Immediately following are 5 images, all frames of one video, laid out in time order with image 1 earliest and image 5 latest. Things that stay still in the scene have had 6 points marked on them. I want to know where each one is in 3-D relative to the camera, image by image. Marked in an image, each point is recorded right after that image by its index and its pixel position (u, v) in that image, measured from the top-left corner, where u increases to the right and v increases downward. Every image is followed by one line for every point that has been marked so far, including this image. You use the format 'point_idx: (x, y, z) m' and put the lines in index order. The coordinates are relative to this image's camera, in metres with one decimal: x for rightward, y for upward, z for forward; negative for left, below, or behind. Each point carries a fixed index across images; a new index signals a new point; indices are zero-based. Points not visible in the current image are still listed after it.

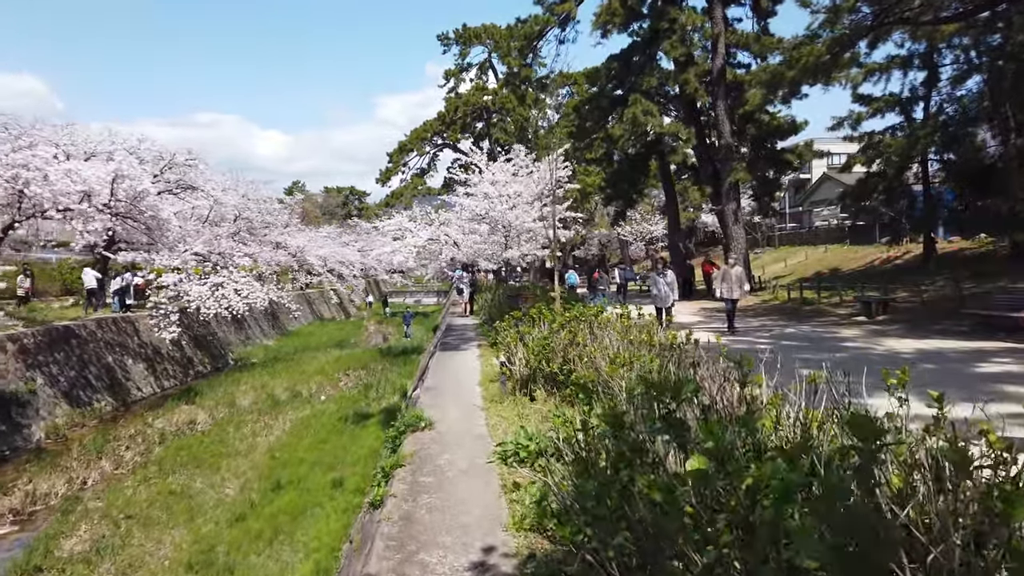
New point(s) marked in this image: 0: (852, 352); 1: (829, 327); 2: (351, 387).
0: (+3.4, -0.6, +7.2) m
1: (+4.2, -0.5, +9.6) m
2: (-2.9, -1.8, +13.0) m
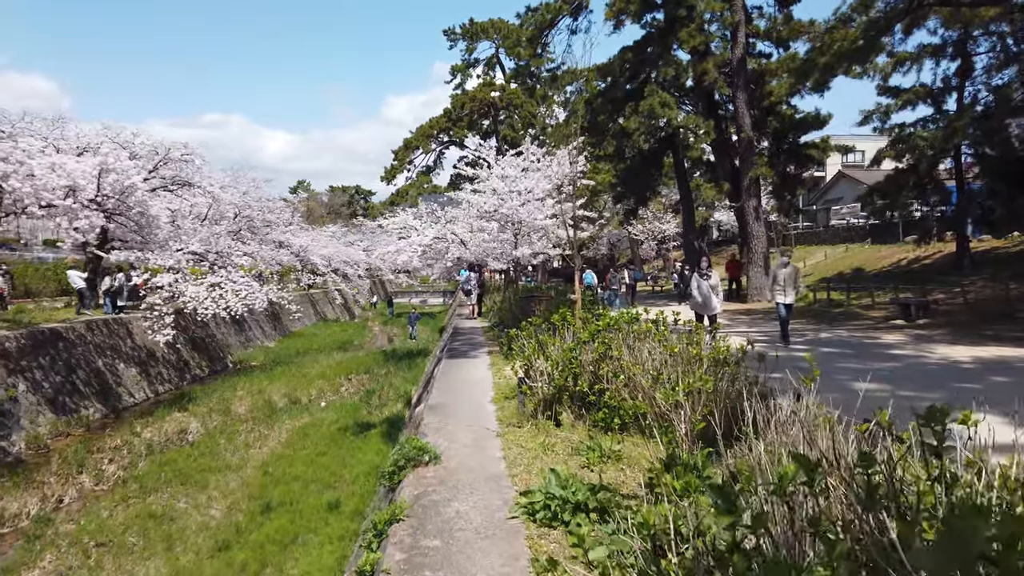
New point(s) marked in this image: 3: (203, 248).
0: (+3.5, -0.6, +6.4) m
1: (+4.4, -0.5, +8.9) m
2: (-2.7, -1.8, +12.3) m
3: (-6.3, +0.8, +14.8) m
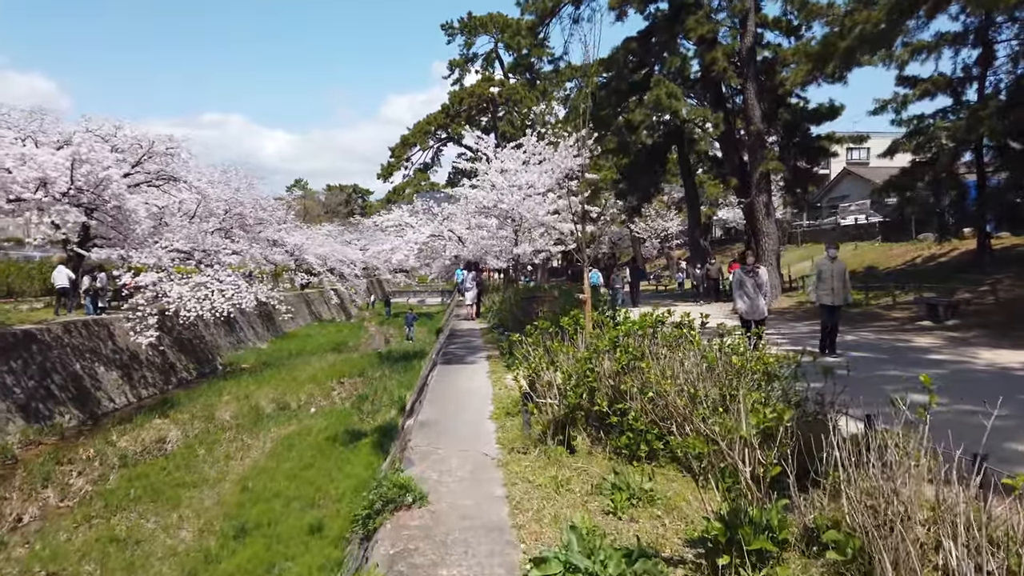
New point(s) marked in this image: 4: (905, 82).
0: (+3.5, -0.6, +5.8) m
1: (+4.4, -0.5, +8.3) m
2: (-2.7, -1.8, +11.7) m
3: (-6.3, +0.8, +14.1) m
4: (+7.5, +3.9, +13.9) m
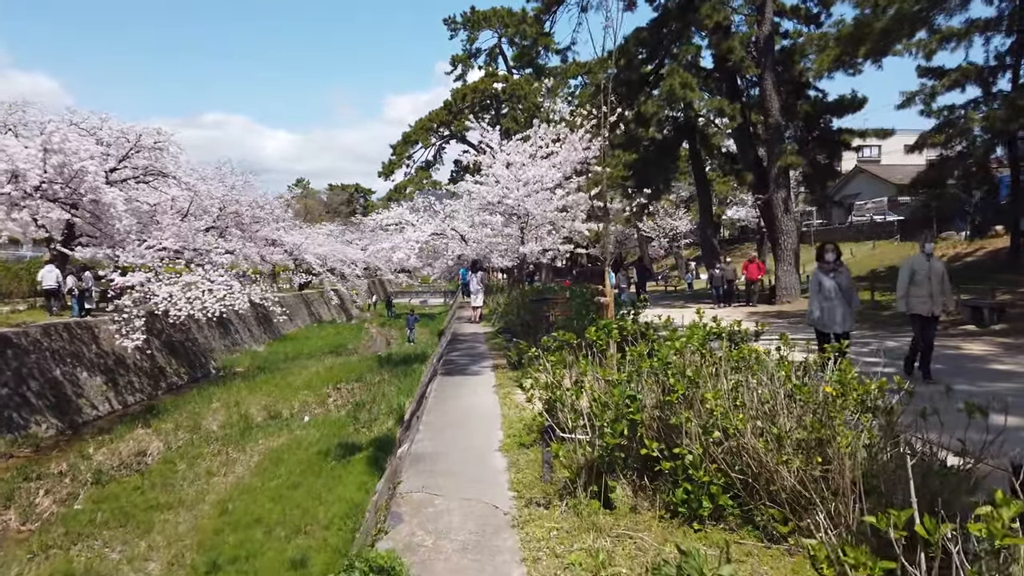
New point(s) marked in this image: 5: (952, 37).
0: (+3.6, -0.7, +5.1) m
1: (+4.5, -0.5, +7.6) m
2: (-2.6, -1.8, +11.0) m
3: (-6.2, +0.8, +13.5) m
4: (+7.6, +3.9, +13.1) m
5: (+7.6, +4.3, +12.5) m
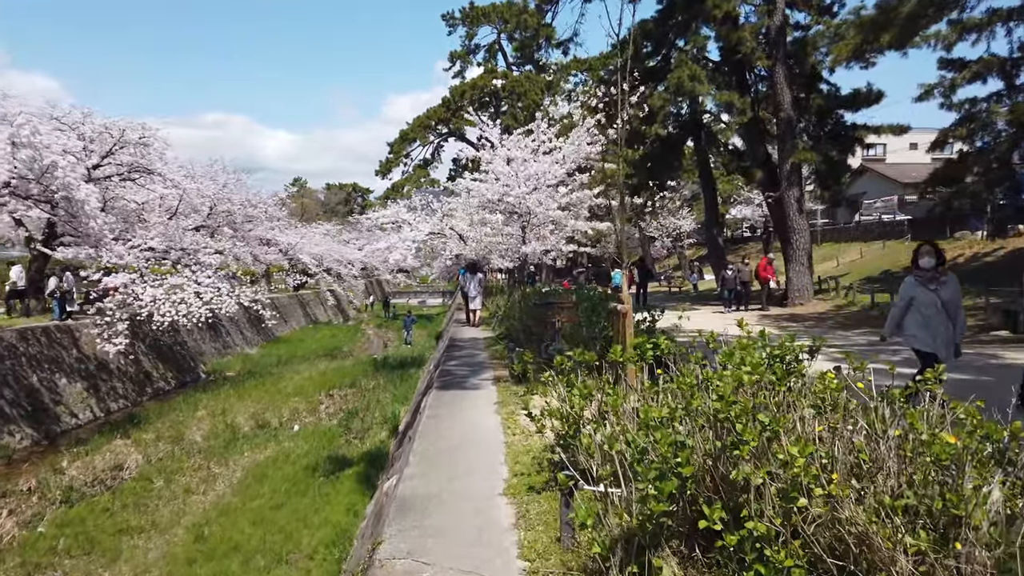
0: (+3.6, -0.7, +4.6) m
1: (+4.5, -0.6, +7.1) m
2: (-2.6, -1.8, +10.5) m
3: (-6.2, +0.8, +12.9) m
4: (+7.6, +3.9, +12.6) m
5: (+7.6, +4.3, +12.0) m
